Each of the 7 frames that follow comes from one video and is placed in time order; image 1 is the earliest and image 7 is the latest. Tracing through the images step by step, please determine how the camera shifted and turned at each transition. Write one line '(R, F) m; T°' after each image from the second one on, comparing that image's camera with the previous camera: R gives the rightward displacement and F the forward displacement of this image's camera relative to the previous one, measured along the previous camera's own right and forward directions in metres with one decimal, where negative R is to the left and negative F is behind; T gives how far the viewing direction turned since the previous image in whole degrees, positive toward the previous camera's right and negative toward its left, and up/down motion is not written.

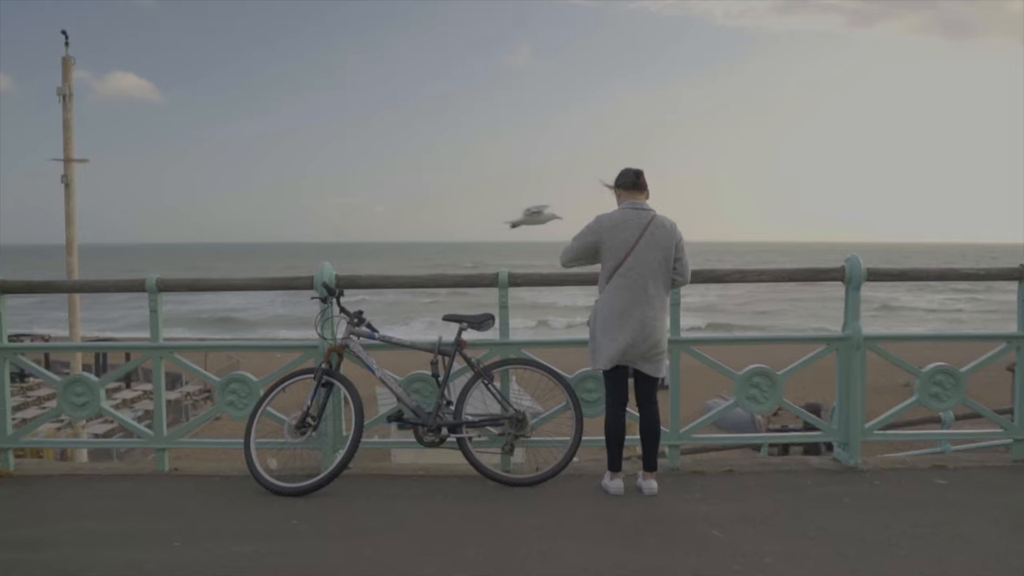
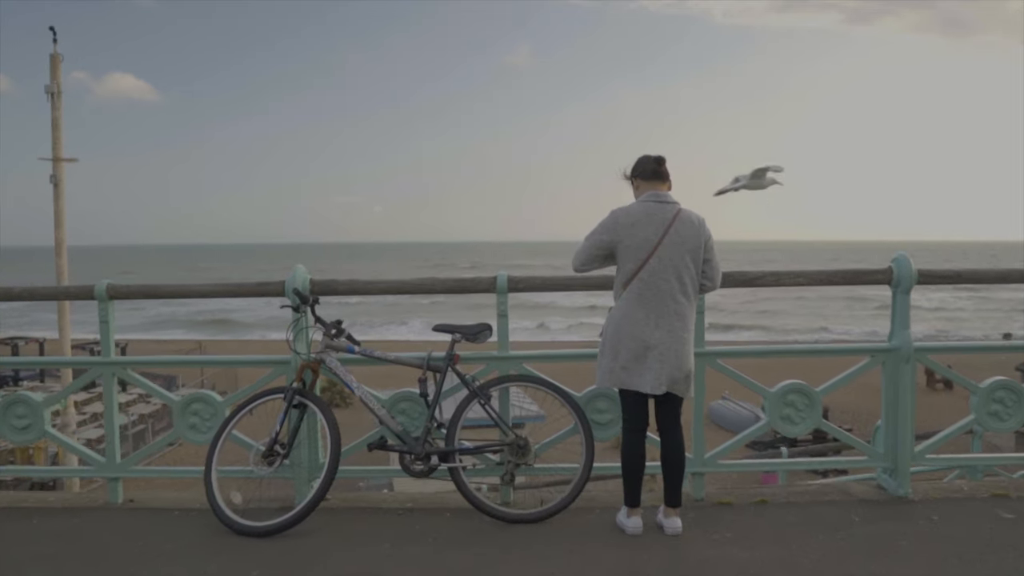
(0.0, +0.6) m; 0°
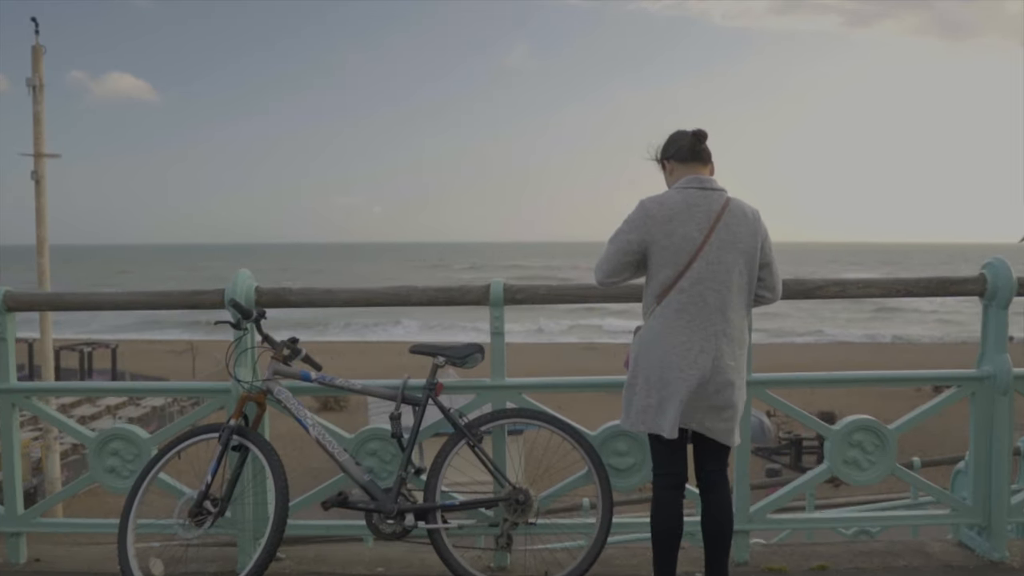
(0.0, +0.9) m; 0°
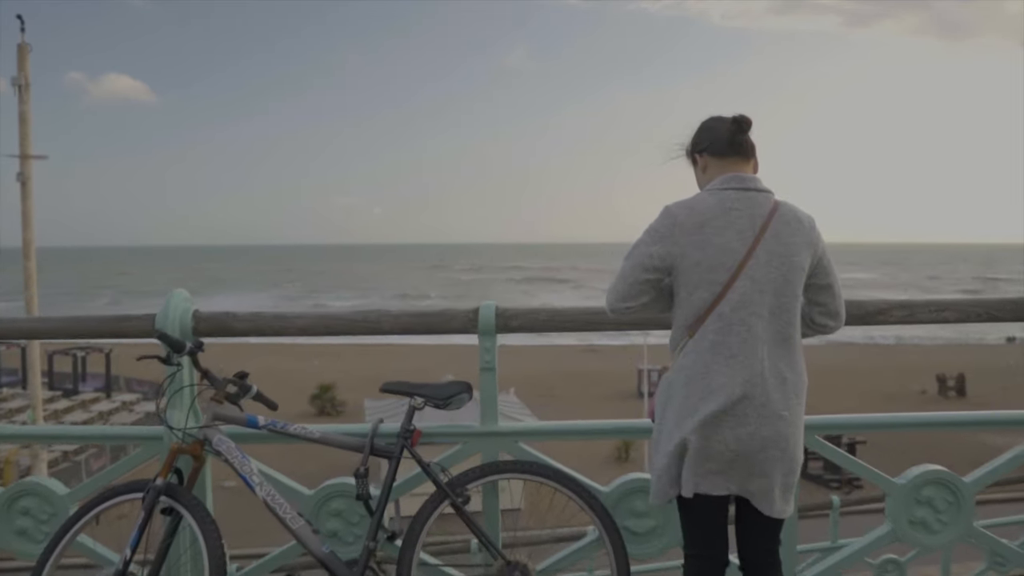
(0.0, +0.6) m; 0°
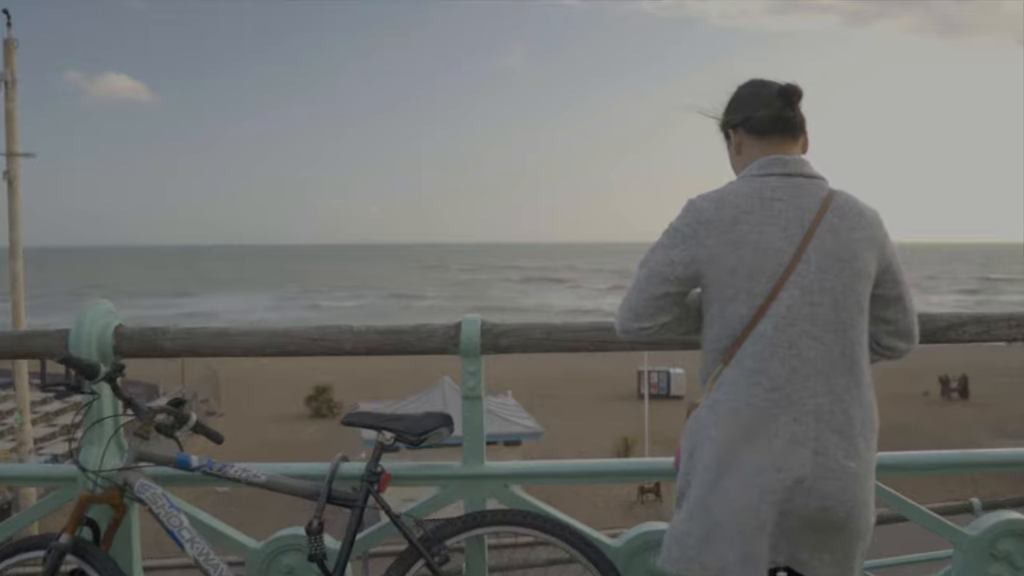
(0.0, +0.5) m; 0°
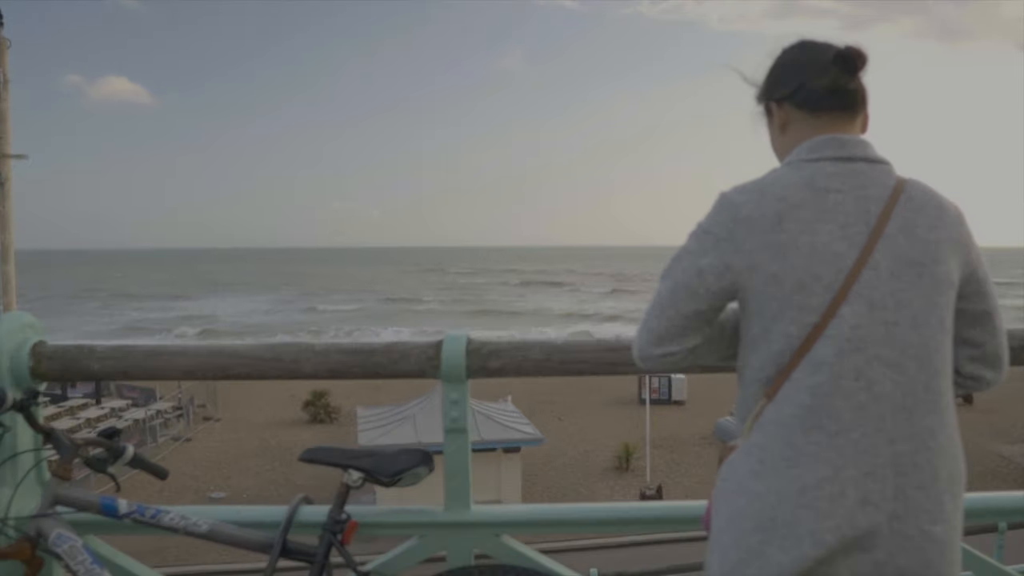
(0.0, +0.4) m; 0°
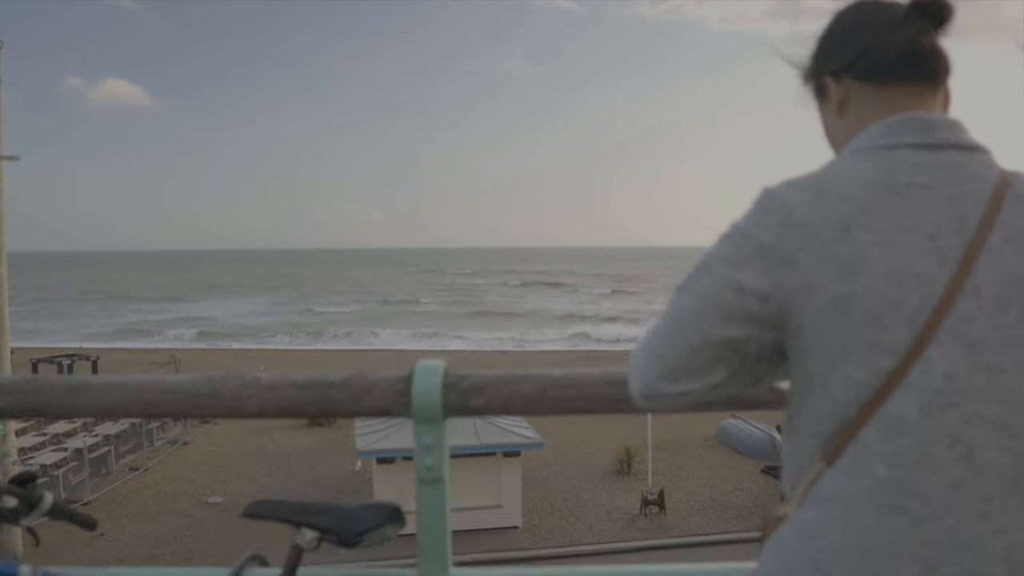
(0.0, +0.3) m; 0°
